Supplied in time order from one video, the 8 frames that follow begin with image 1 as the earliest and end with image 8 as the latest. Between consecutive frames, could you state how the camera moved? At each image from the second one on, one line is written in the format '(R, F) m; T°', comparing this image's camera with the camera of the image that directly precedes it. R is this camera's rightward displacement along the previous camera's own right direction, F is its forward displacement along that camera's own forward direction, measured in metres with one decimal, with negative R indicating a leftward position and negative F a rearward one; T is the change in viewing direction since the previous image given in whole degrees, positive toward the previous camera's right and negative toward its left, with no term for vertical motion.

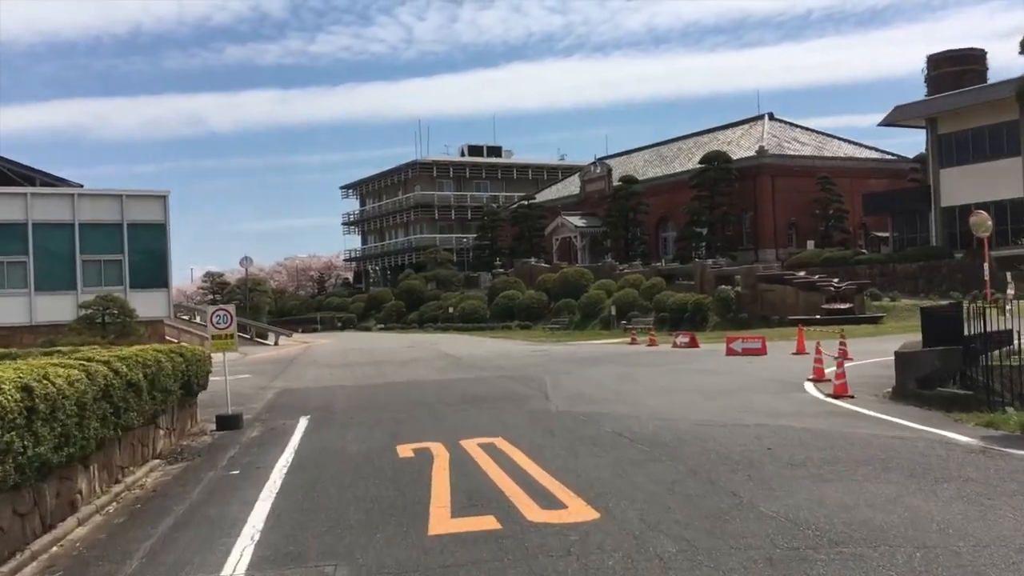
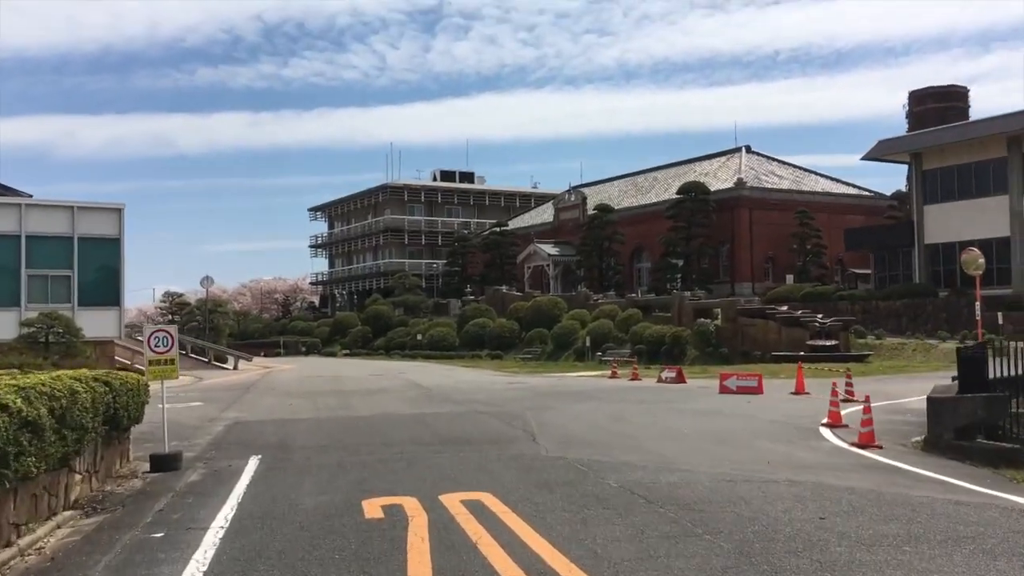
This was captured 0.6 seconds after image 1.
(-0.2, +1.6) m; +2°
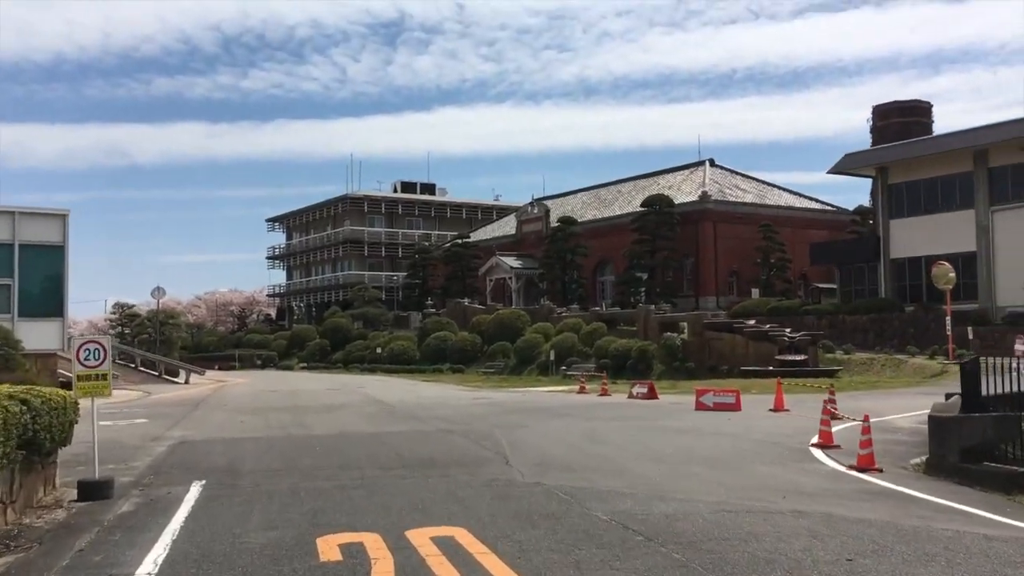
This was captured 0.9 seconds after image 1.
(-0.1, +1.0) m; +2°
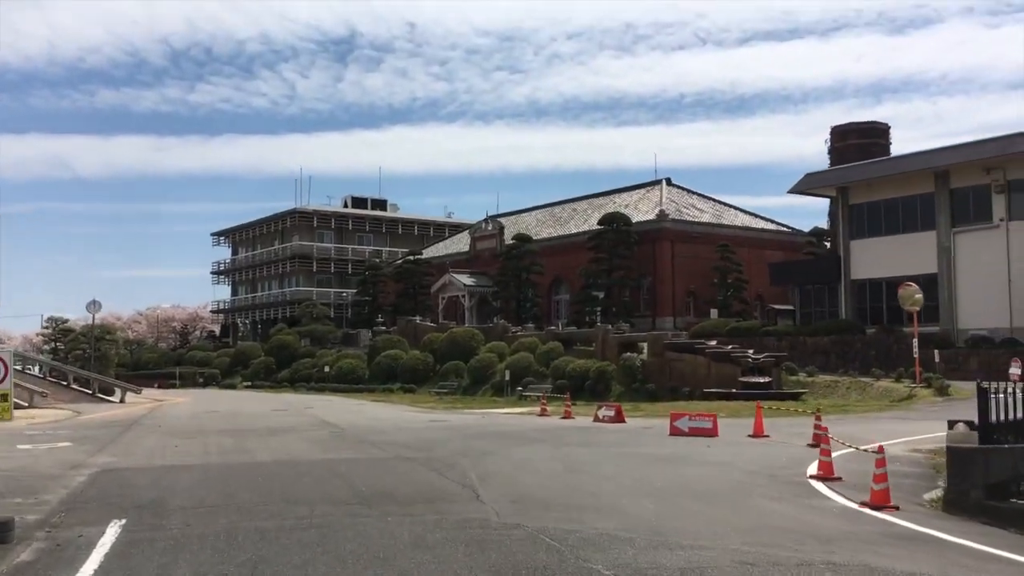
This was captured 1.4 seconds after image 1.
(-0.3, +1.3) m; +3°
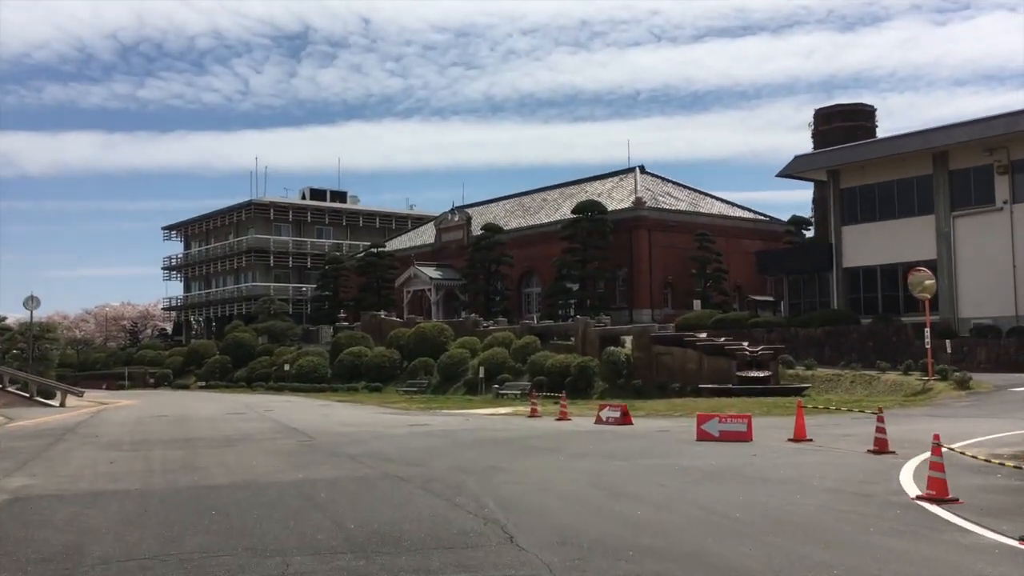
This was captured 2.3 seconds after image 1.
(-0.7, +2.6) m; +3°
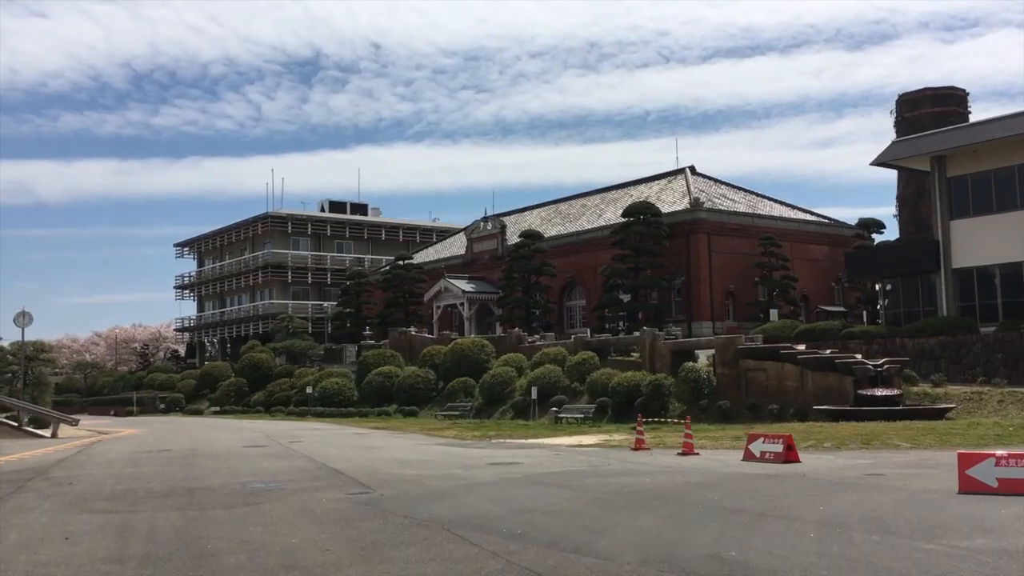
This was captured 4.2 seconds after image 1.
(-1.6, +5.0) m; -1°
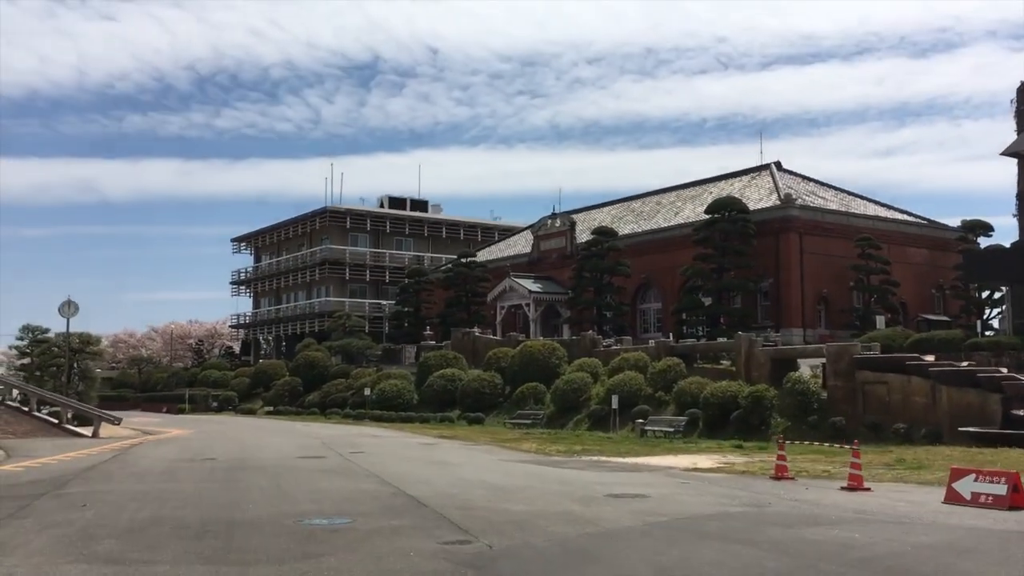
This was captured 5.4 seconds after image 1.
(-0.9, +3.1) m; -3°
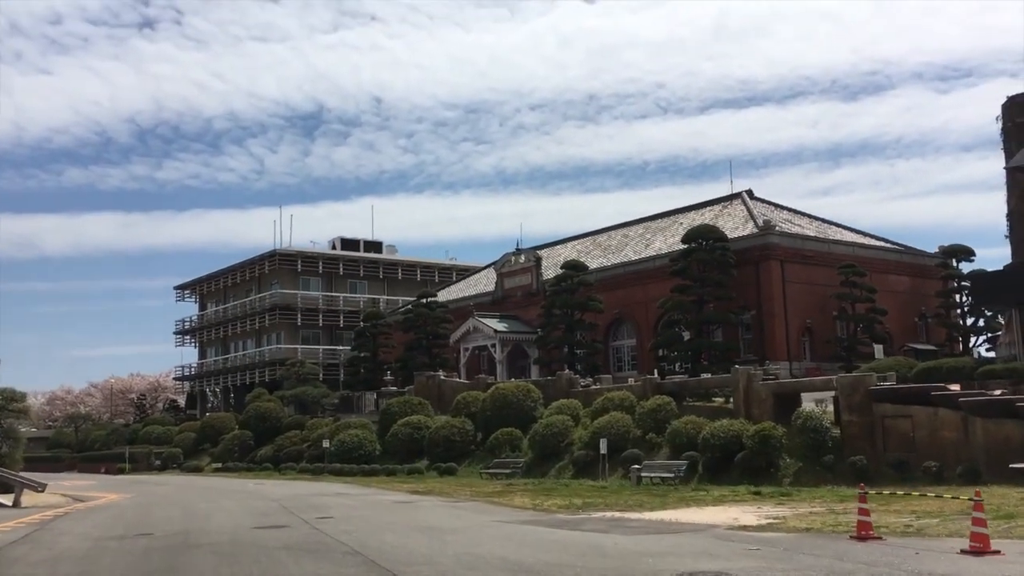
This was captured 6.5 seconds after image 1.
(-0.8, +2.8) m; +3°
